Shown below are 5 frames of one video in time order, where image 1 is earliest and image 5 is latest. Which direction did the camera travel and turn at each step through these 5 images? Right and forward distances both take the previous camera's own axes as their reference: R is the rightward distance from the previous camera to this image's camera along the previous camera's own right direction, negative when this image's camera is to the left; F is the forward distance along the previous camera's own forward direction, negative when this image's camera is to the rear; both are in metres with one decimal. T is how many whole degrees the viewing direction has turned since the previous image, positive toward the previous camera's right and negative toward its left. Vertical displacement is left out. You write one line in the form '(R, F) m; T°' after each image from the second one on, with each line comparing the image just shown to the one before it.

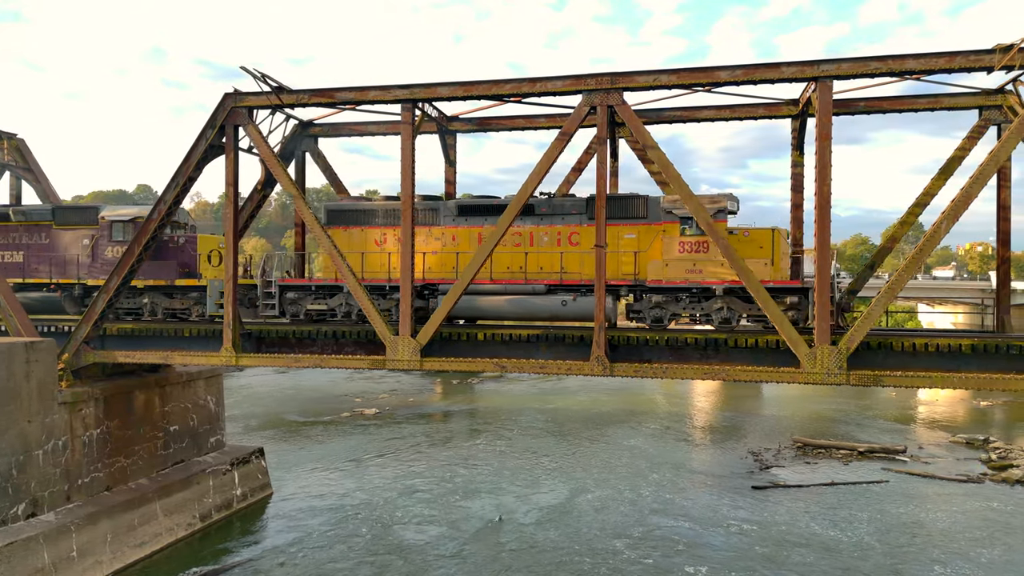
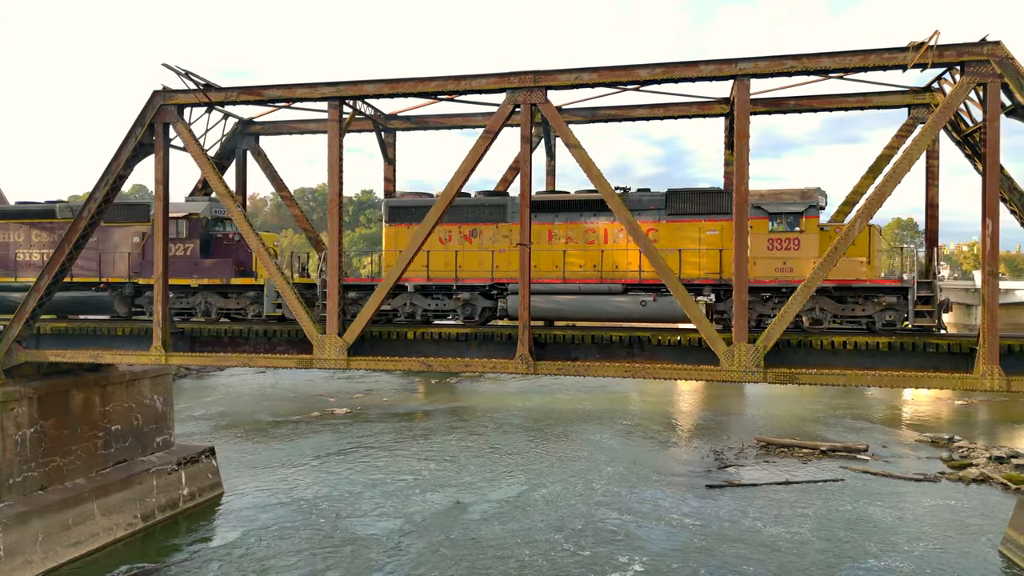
(+0.9, 0.0) m; 0°
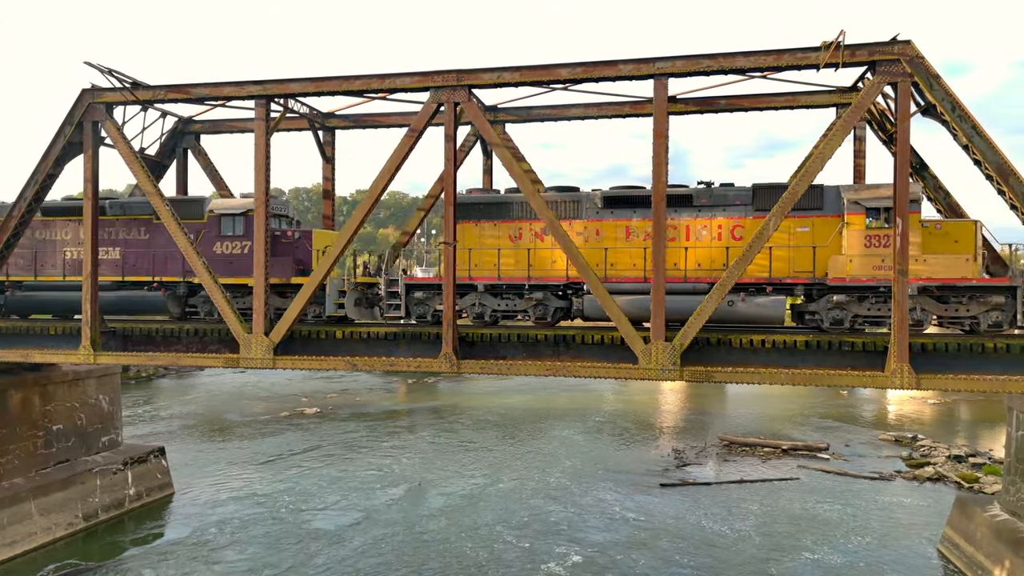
(+0.9, 0.0) m; 0°
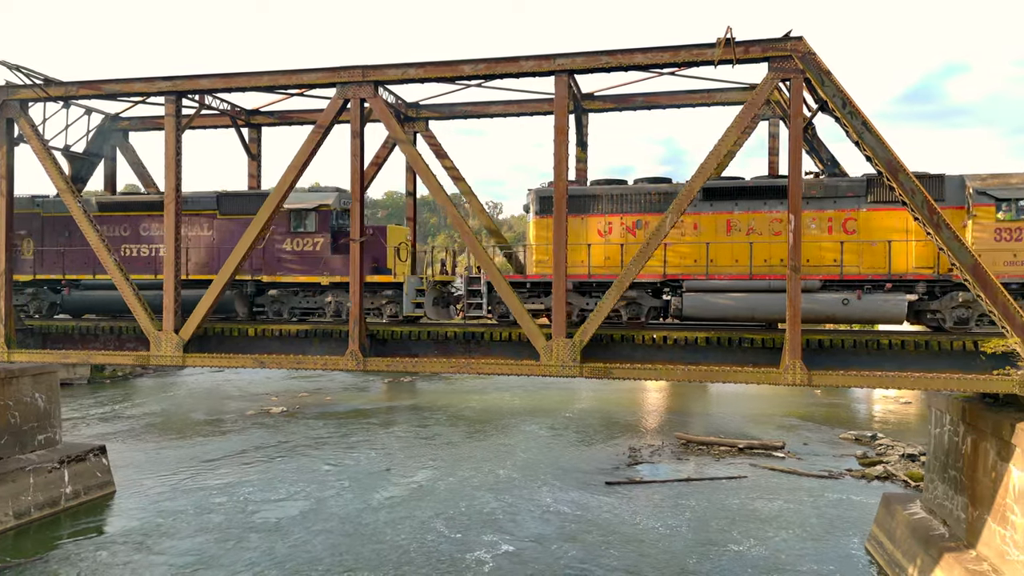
(+1.1, 0.0) m; 0°
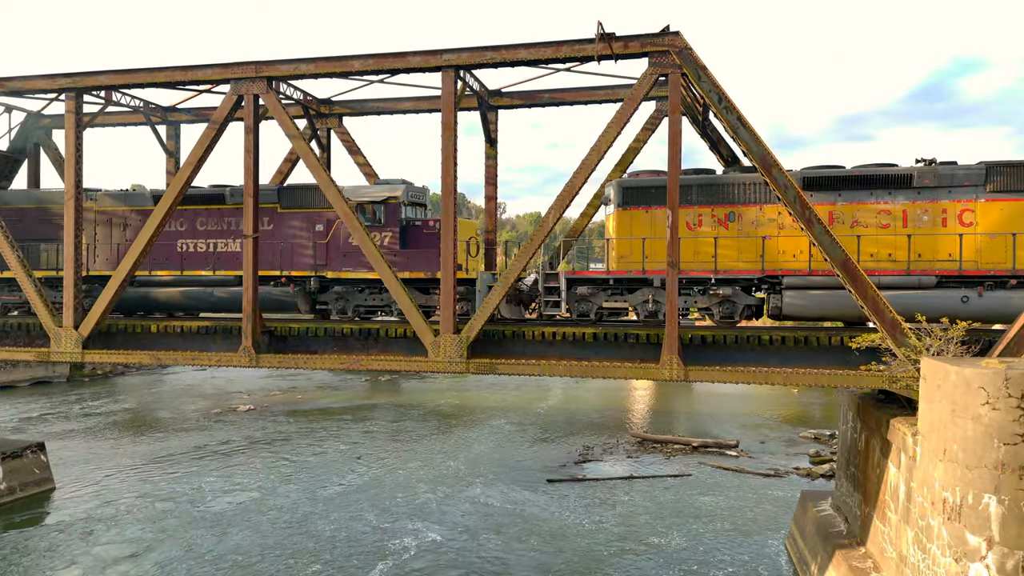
(+1.4, 0.0) m; 0°
